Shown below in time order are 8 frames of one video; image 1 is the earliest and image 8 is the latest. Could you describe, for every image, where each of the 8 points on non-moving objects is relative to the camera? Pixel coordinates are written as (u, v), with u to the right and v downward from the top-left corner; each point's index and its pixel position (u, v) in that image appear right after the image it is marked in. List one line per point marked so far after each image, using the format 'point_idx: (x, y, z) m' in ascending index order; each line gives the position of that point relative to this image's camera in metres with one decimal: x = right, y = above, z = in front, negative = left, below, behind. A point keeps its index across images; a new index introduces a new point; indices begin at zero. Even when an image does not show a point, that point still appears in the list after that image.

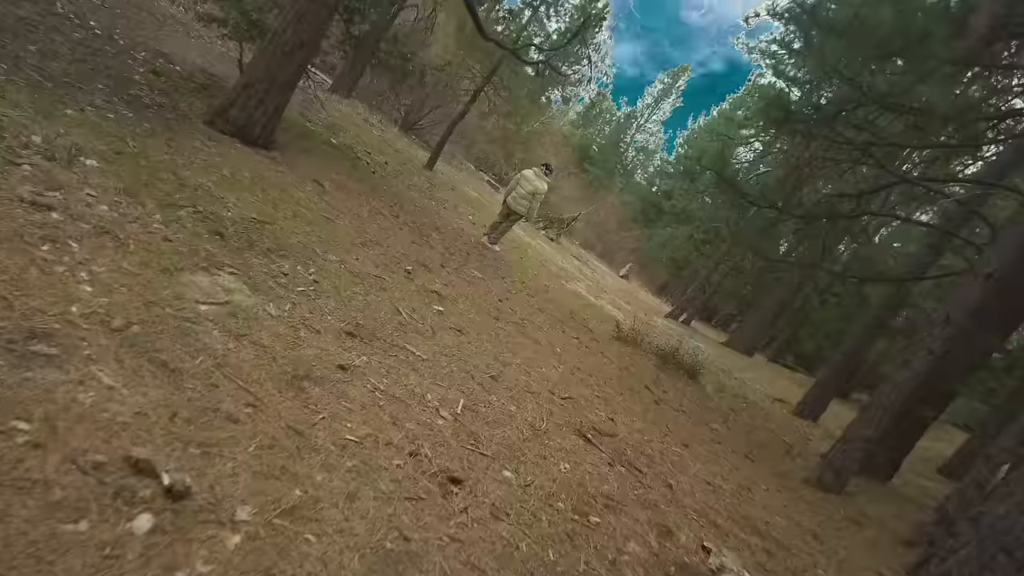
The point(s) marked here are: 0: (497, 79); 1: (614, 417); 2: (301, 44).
0: (-0.4, +5.9, +18.4) m
1: (+1.0, -1.3, +6.3) m
2: (-2.4, +2.8, +7.4) m
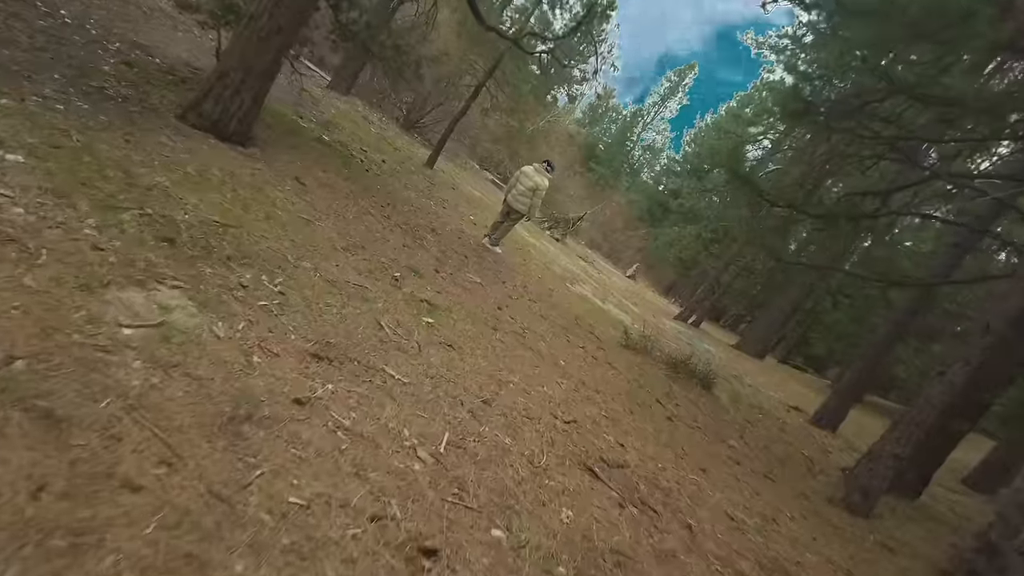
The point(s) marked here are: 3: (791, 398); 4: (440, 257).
0: (-0.3, +5.8, +17.7) m
1: (+1.0, -1.3, +5.6) m
2: (-2.5, +2.7, +6.8) m
3: (+6.9, -2.7, +16.1) m
4: (-0.9, +0.4, +8.4) m
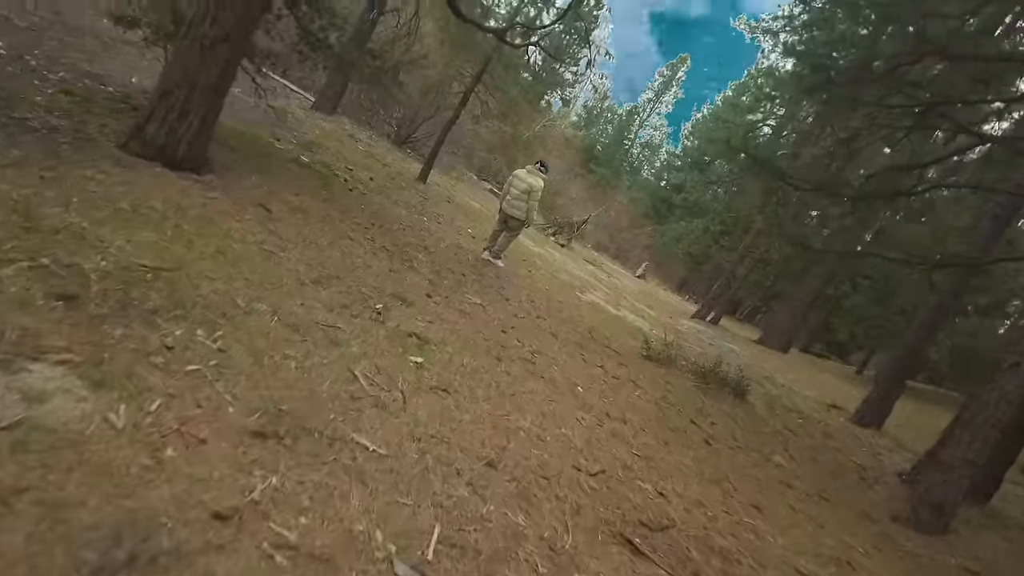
0: (-0.6, +5.5, +16.9) m
1: (+1.1, -1.4, +4.7) m
2: (-2.6, +2.3, +5.9) m
3: (+7.3, -2.5, +15.0) m
4: (-0.9, +0.1, +7.5) m
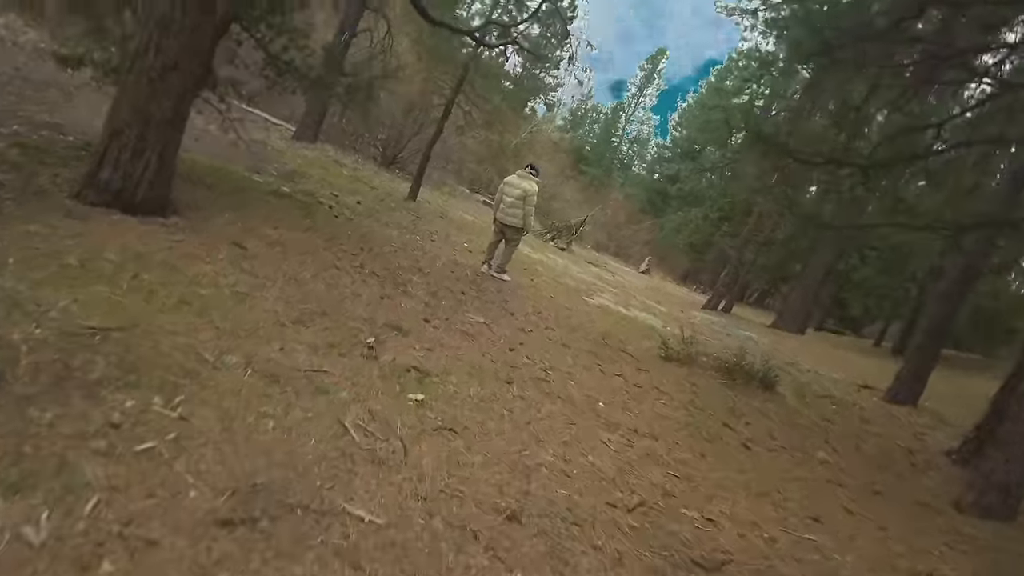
0: (-1.1, +5.1, +16.4) m
1: (+1.3, -1.4, +4.1) m
2: (-2.8, +1.9, +5.5) m
3: (+7.6, -1.9, +14.4) m
4: (-0.9, -0.1, +7.0) m
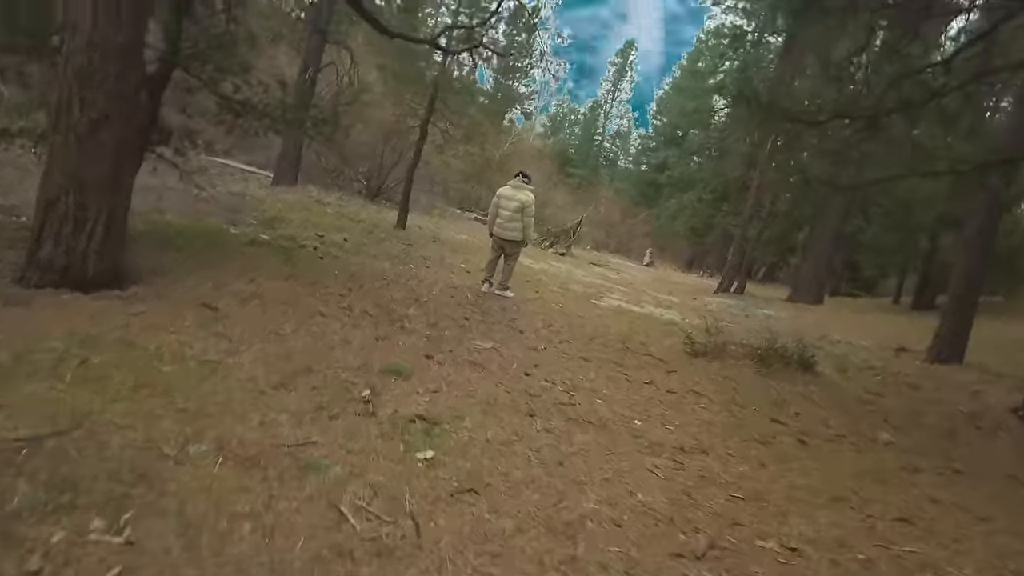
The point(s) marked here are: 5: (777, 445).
0: (-1.7, +4.5, +15.9) m
1: (+1.5, -1.3, +3.5) m
2: (-3.1, +1.3, +4.9) m
3: (+7.9, -1.1, +13.7) m
4: (-0.8, -0.5, +6.3) m
5: (+2.2, -1.3, +5.4) m
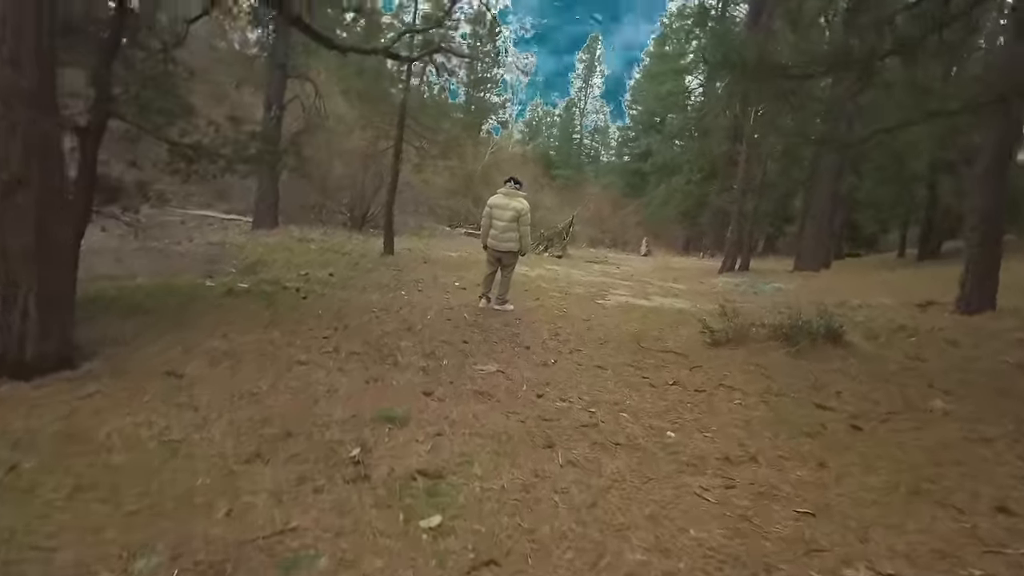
0: (-2.3, +3.9, +15.4) m
1: (+1.6, -1.2, +2.8) m
2: (-3.2, +0.7, +4.3) m
3: (+8.0, -0.2, +13.1) m
4: (-0.7, -0.7, +5.7) m
5: (+2.3, -1.1, +4.8) m
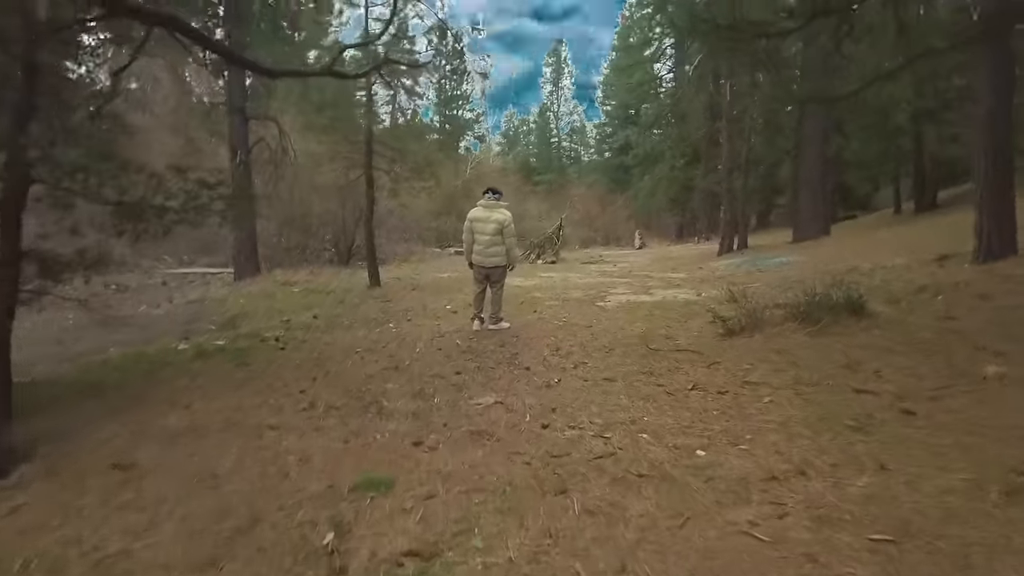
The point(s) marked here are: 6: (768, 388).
0: (-3.0, +3.2, +14.8) m
1: (+1.7, -1.1, +2.2) m
2: (-3.4, +0.1, +3.7) m
3: (+7.8, +0.7, +12.5) m
4: (-0.7, -1.0, +5.1) m
5: (+2.4, -0.9, +4.1) m
6: (+2.0, -0.8, +5.2) m
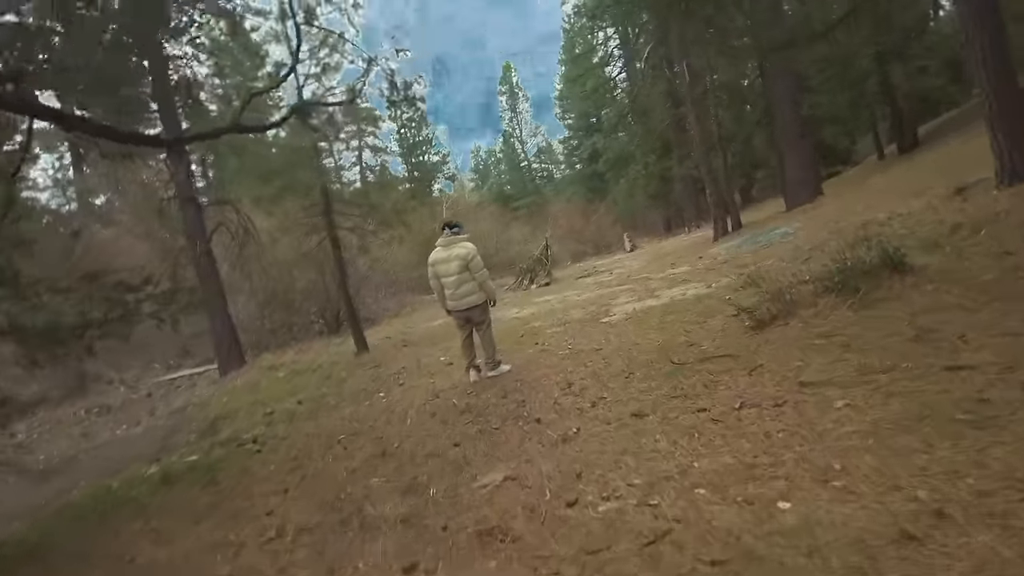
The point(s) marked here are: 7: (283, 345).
0: (-3.7, +1.8, +13.9) m
1: (+1.7, -0.9, +1.2) m
2: (-3.5, -0.9, +2.7) m
3: (+7.4, +1.7, +11.5) m
4: (-0.6, -1.4, +4.1) m
5: (+2.4, -0.6, +3.1) m
6: (+2.1, -0.6, +4.2) m
7: (-6.9, -1.7, +19.4) m
